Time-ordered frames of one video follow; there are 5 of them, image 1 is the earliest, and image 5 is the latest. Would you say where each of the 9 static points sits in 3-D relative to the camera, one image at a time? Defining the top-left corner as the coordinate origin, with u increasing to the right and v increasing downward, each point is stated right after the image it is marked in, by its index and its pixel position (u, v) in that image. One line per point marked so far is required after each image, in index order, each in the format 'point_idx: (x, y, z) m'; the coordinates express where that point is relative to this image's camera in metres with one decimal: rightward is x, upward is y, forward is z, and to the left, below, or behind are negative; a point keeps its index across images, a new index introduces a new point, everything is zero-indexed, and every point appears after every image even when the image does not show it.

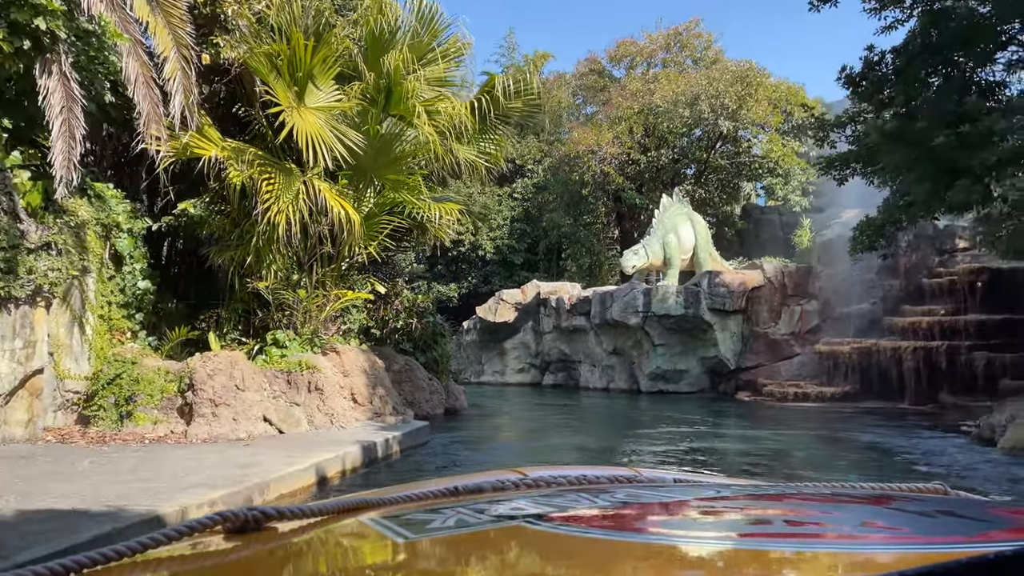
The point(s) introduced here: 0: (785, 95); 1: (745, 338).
0: (+6.3, +4.5, +18.2) m
1: (+4.6, -1.0, +15.3) m
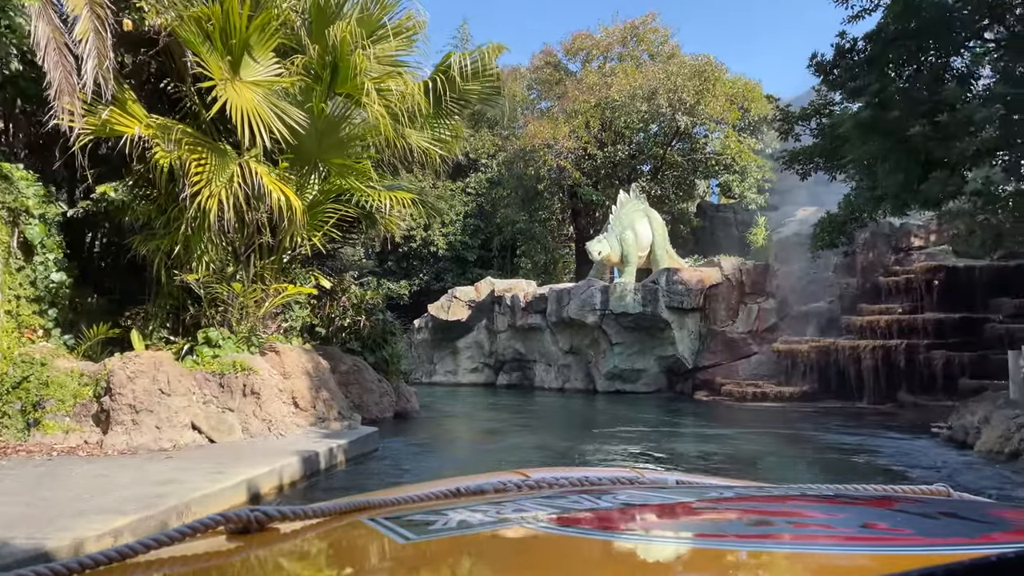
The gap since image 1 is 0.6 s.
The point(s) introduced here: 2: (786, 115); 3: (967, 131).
0: (+5.3, +4.5, +18.0) m
1: (+3.7, -0.9, +15.1) m
2: (+3.5, +2.2, +10.1) m
3: (+3.9, +1.3, +6.6) m
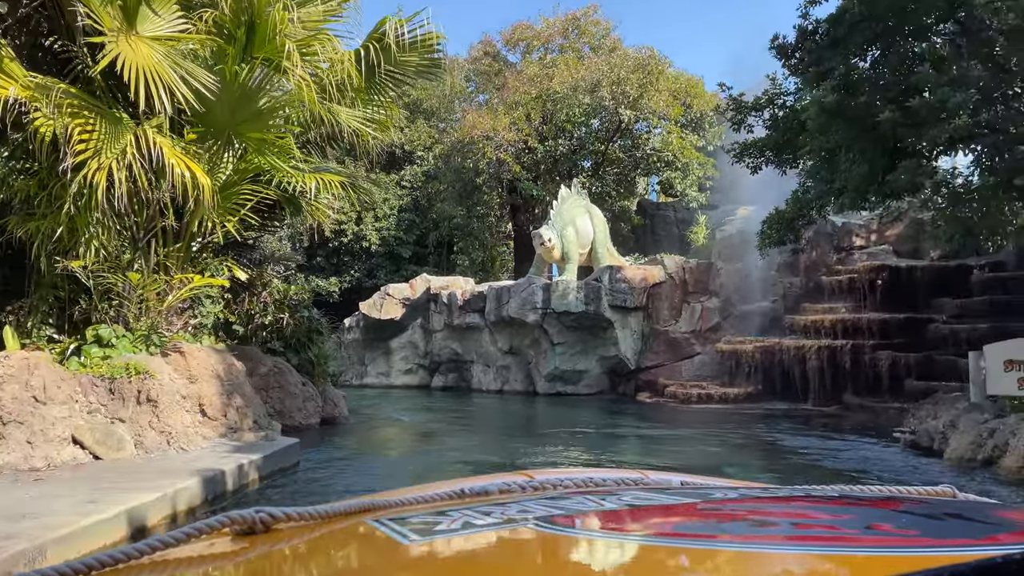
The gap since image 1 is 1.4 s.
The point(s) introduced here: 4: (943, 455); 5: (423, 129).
0: (+3.9, +4.6, +17.7) m
1: (+2.5, -0.9, +14.6) m
2: (+2.8, +2.3, +9.7) m
3: (+3.4, +1.4, +6.2) m
4: (+3.5, -1.3, +6.3) m
5: (-2.3, +4.0, +19.7) m
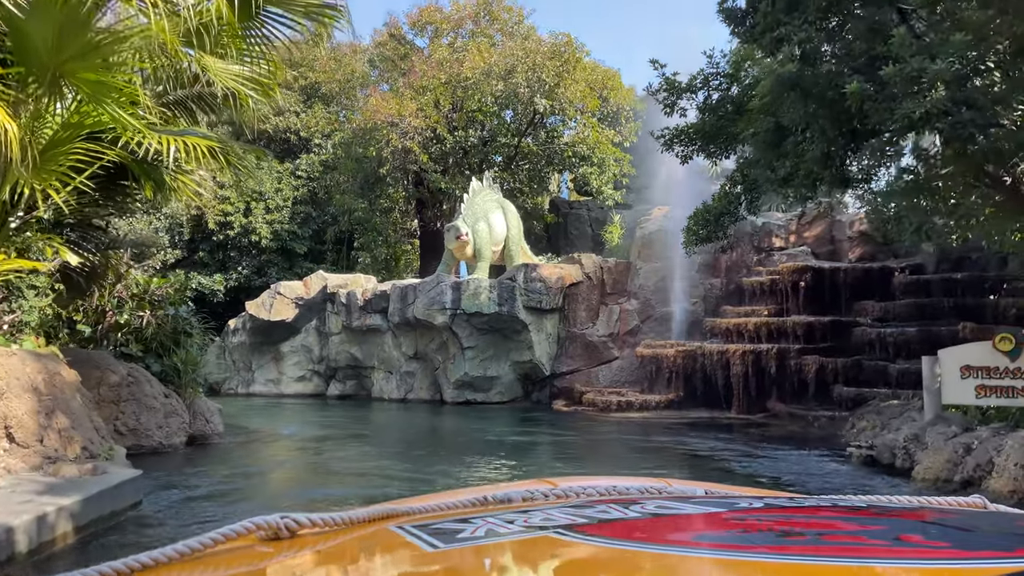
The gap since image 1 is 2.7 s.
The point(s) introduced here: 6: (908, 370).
0: (+1.9, +4.5, +17.0) m
1: (+0.9, -0.9, +13.7) m
2: (+1.8, +2.3, +8.9) m
3: (+2.8, +1.4, +5.5) m
4: (+2.9, -1.3, +5.6) m
5: (-4.4, +4.0, +18.2) m
6: (+5.0, -1.0, +9.9) m
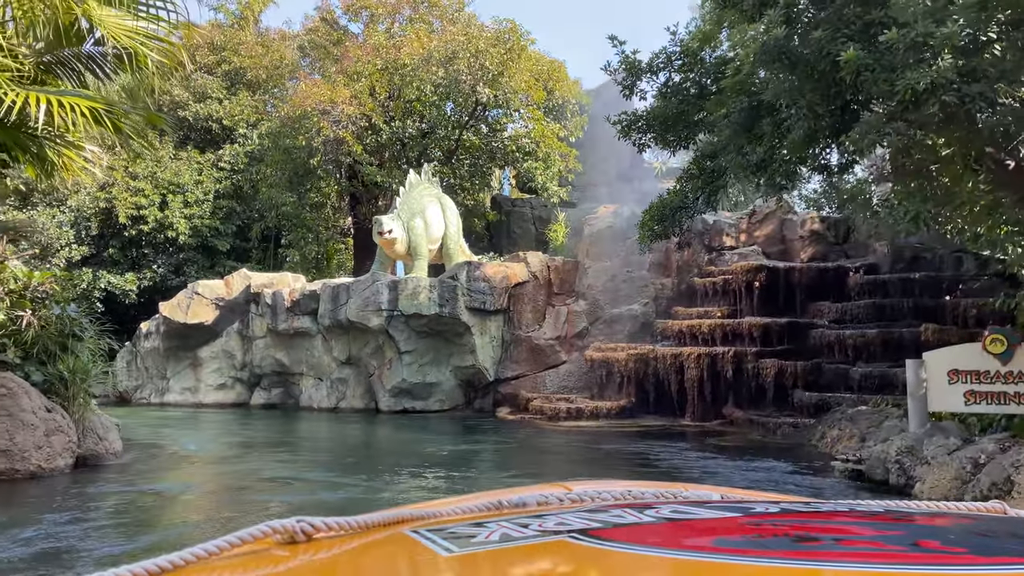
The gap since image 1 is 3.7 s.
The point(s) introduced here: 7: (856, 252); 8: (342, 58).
0: (+0.7, +4.5, +16.2) m
1: (-0.1, -0.9, +12.9) m
2: (+1.2, +2.3, +8.1) m
3: (+2.5, +1.4, +4.9) m
4: (+2.5, -1.3, +5.0) m
5: (-5.8, +4.0, +17.0) m
6: (+4.3, -1.0, +9.5) m
7: (+5.8, +0.6, +13.2) m
8: (-3.5, +4.8, +16.3) m
